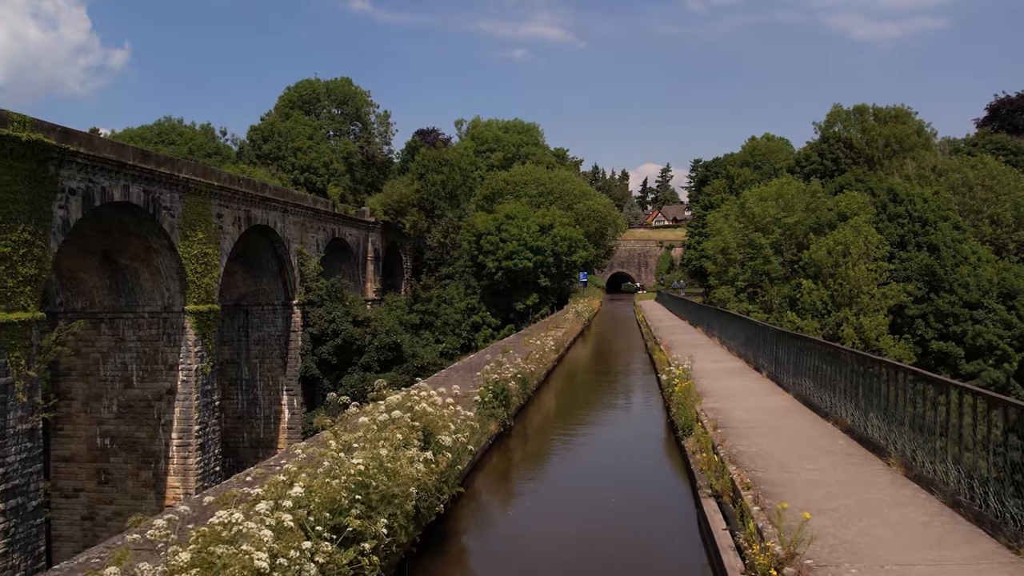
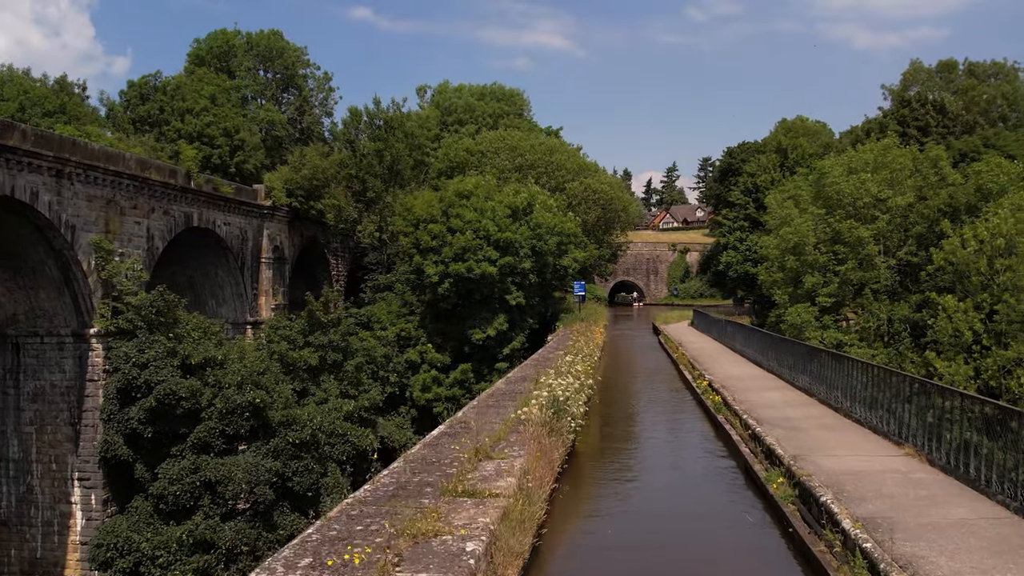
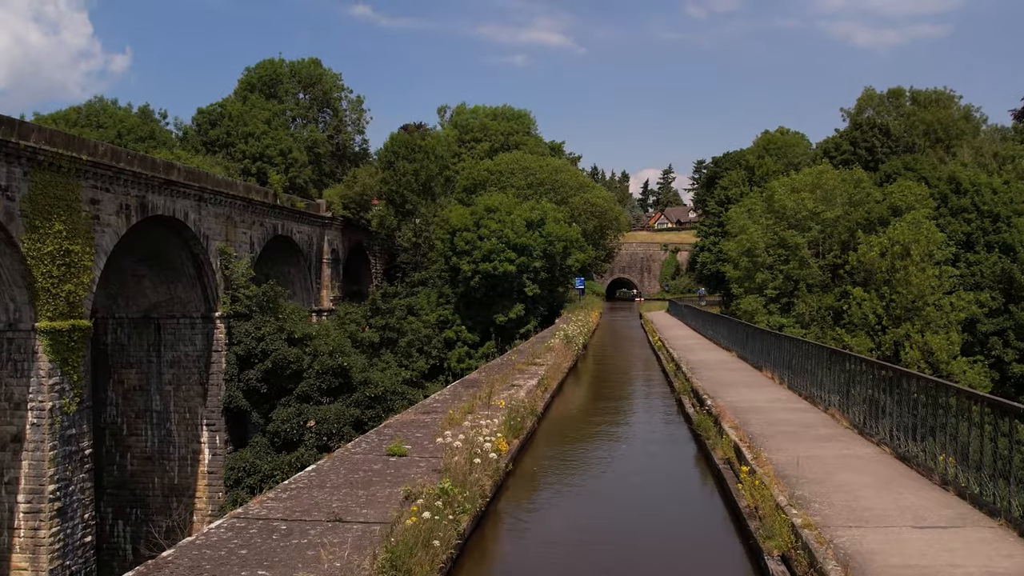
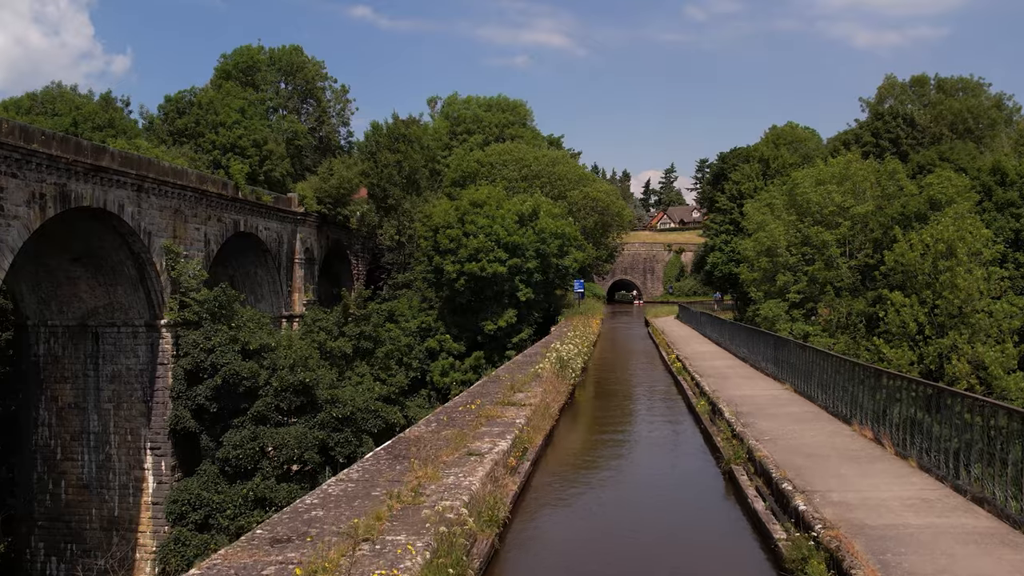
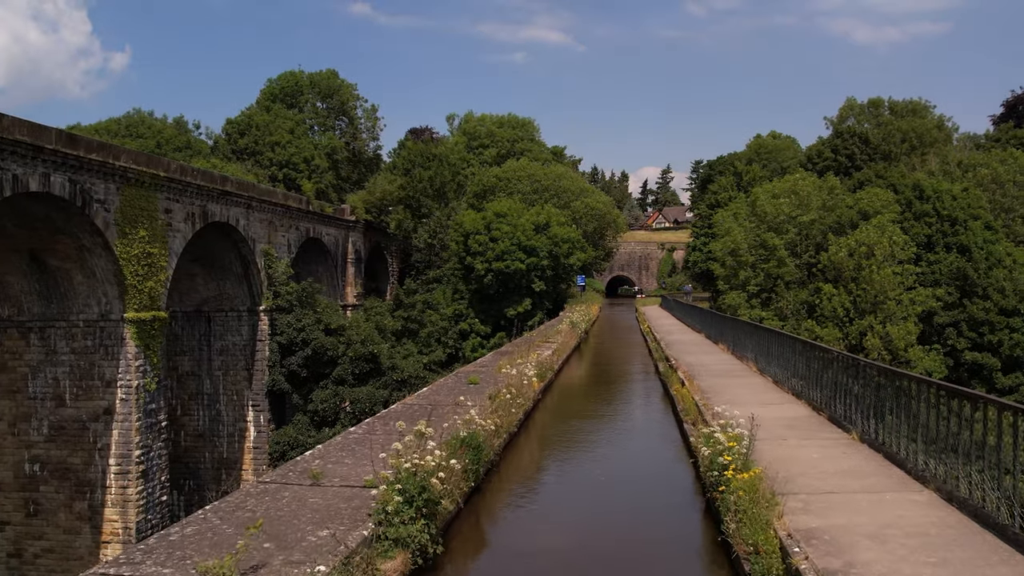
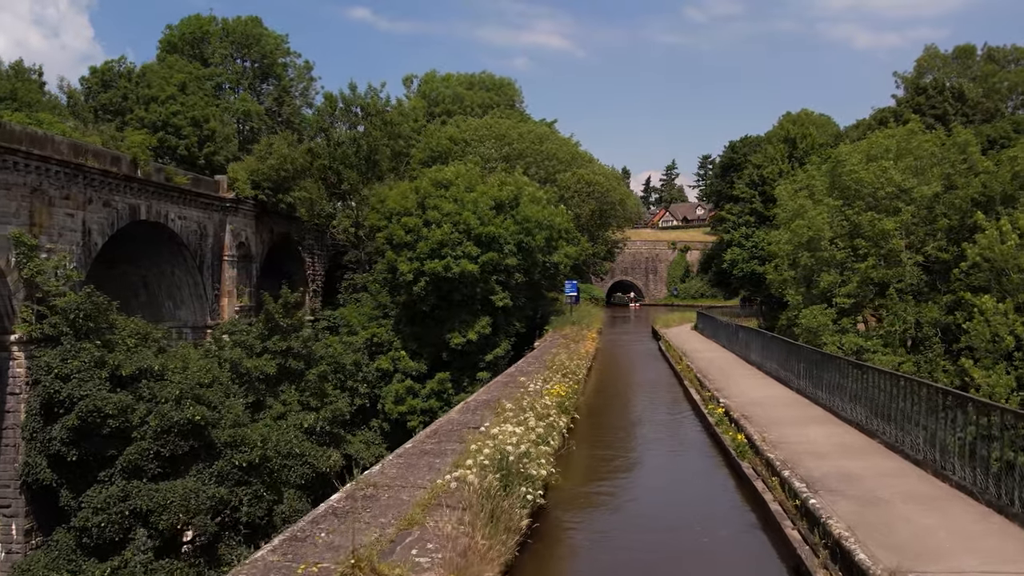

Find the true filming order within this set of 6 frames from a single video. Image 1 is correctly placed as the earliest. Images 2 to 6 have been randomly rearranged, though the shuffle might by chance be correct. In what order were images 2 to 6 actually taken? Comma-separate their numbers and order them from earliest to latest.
5, 3, 4, 2, 6
